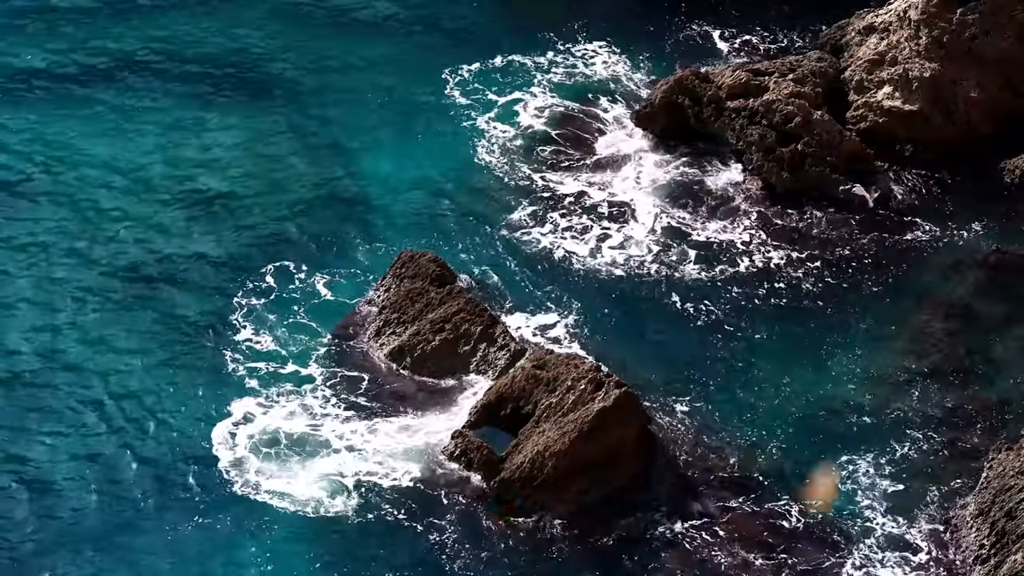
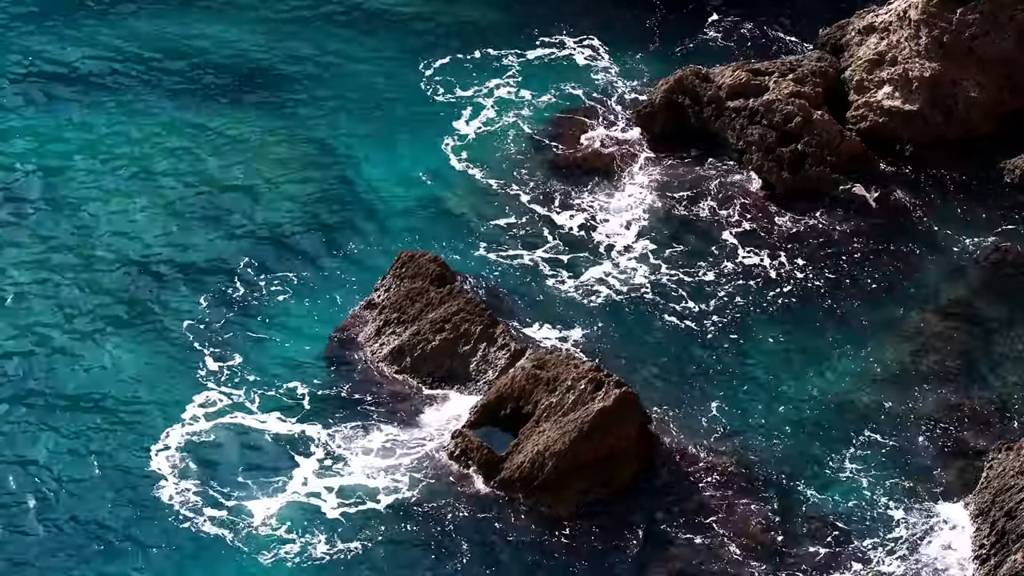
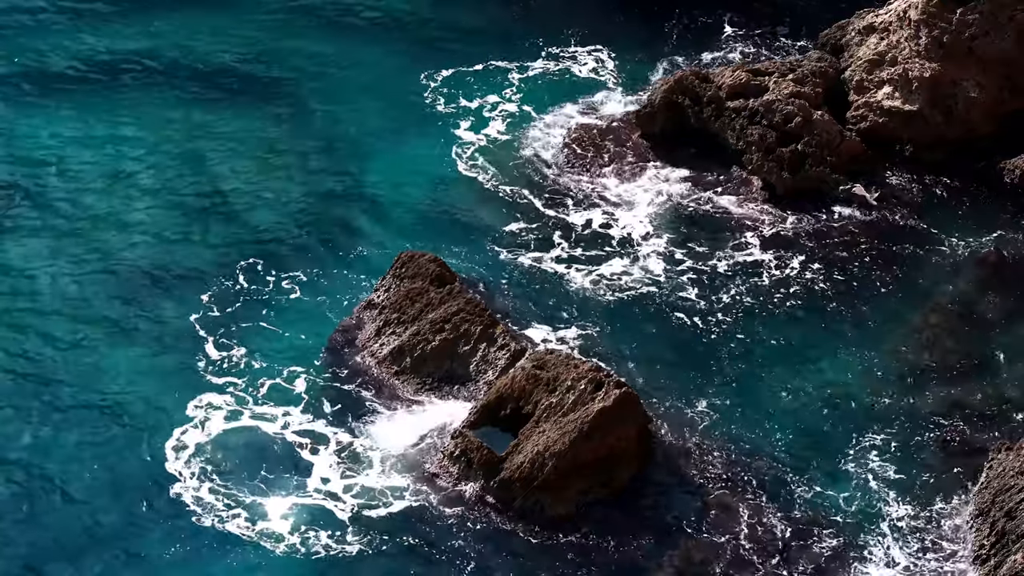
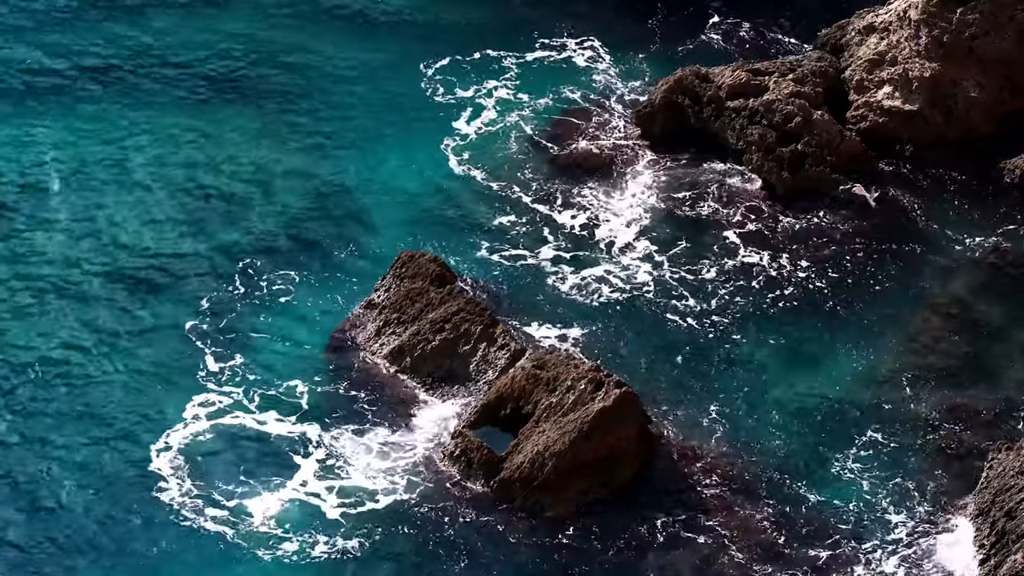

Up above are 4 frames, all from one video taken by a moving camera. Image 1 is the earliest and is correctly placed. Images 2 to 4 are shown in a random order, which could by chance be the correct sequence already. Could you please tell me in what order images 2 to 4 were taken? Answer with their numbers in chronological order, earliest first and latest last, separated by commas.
3, 4, 2
